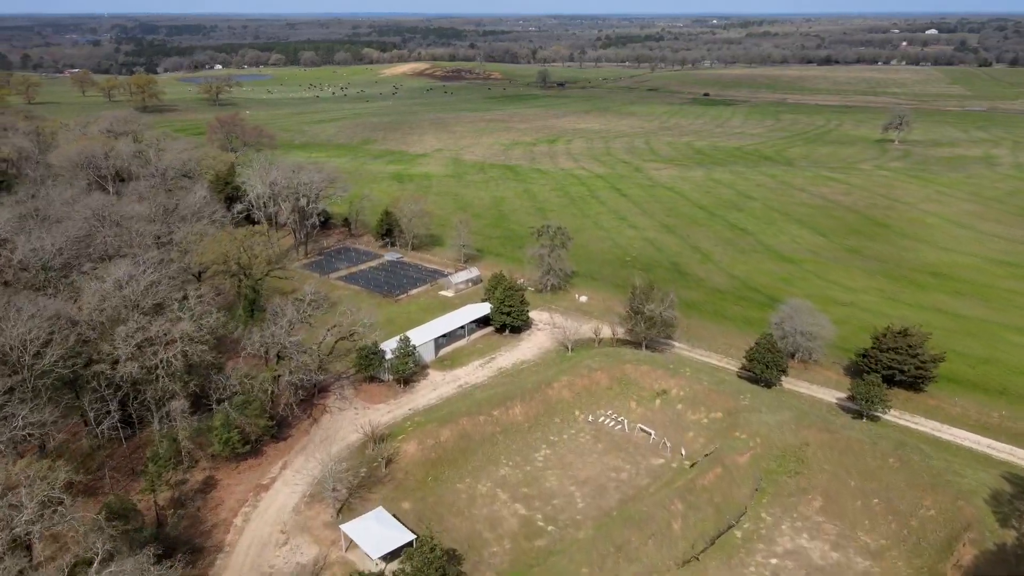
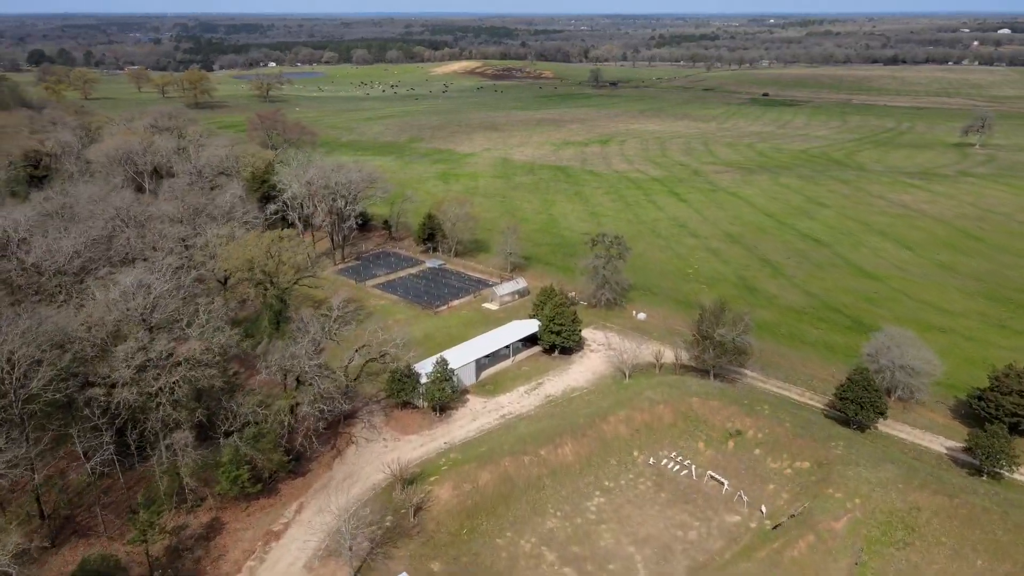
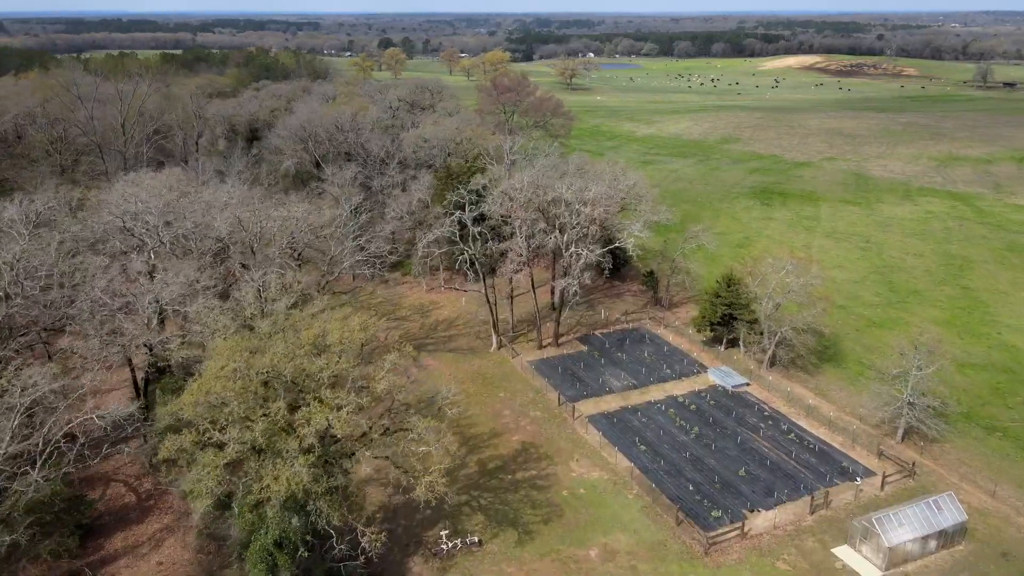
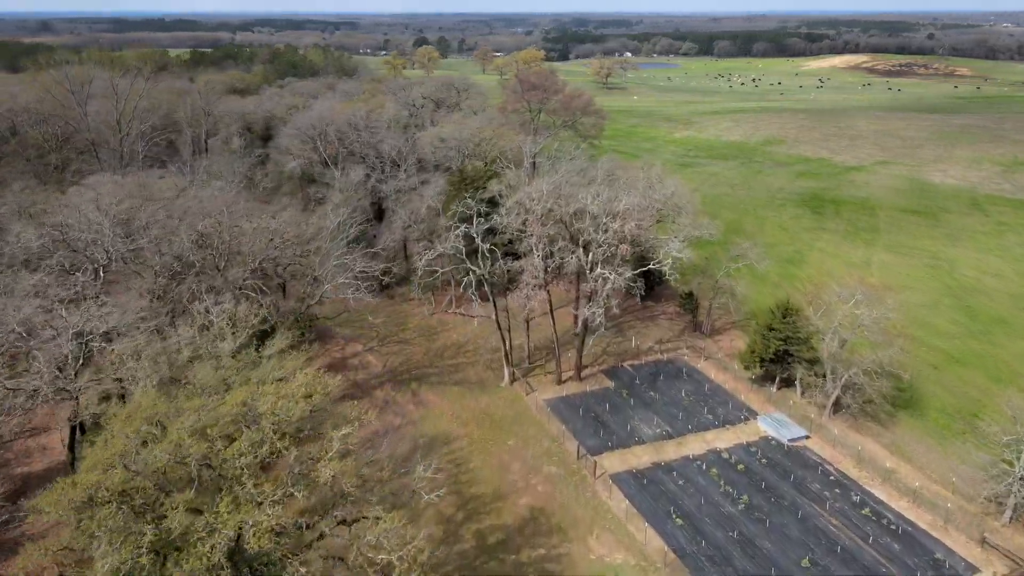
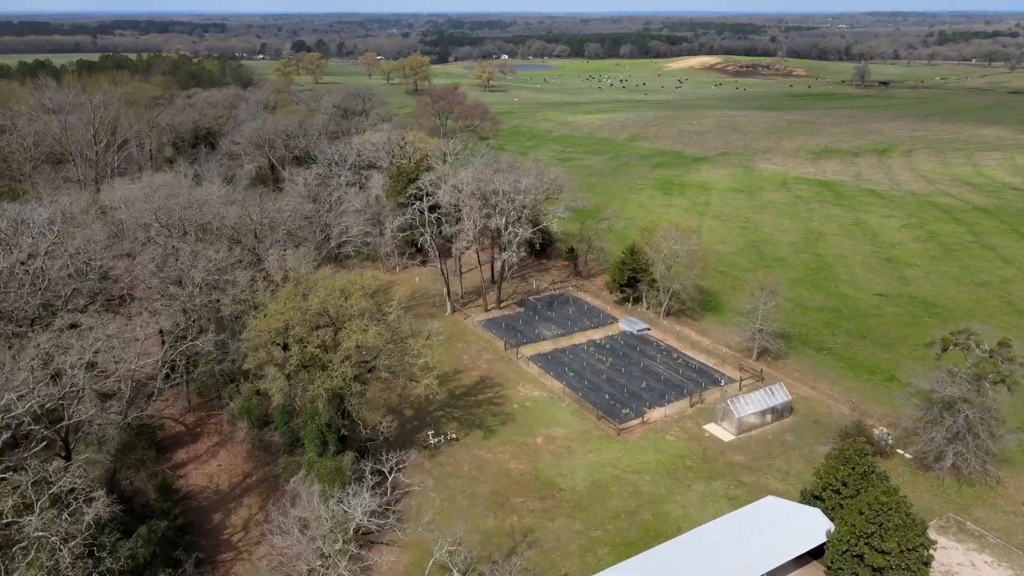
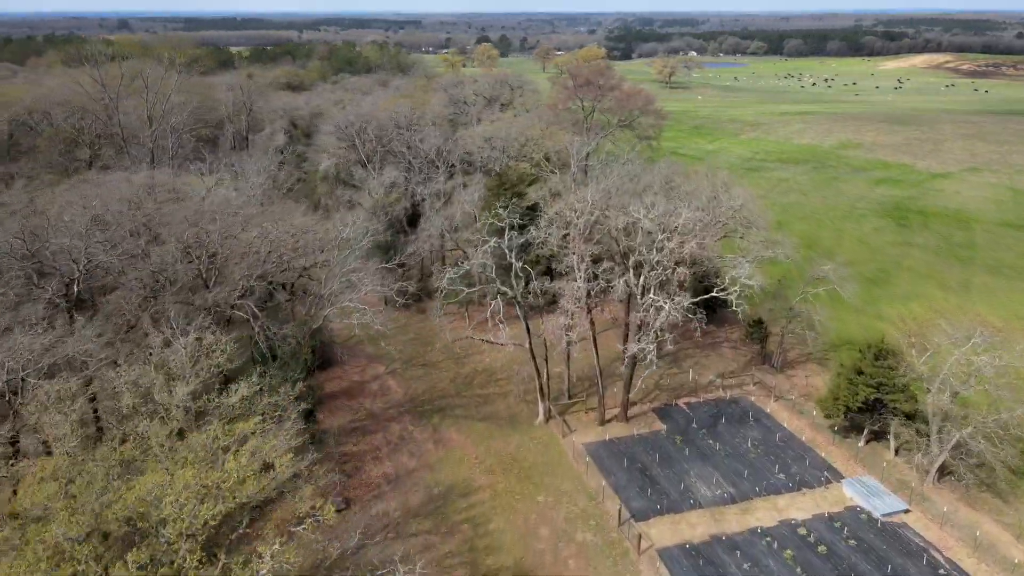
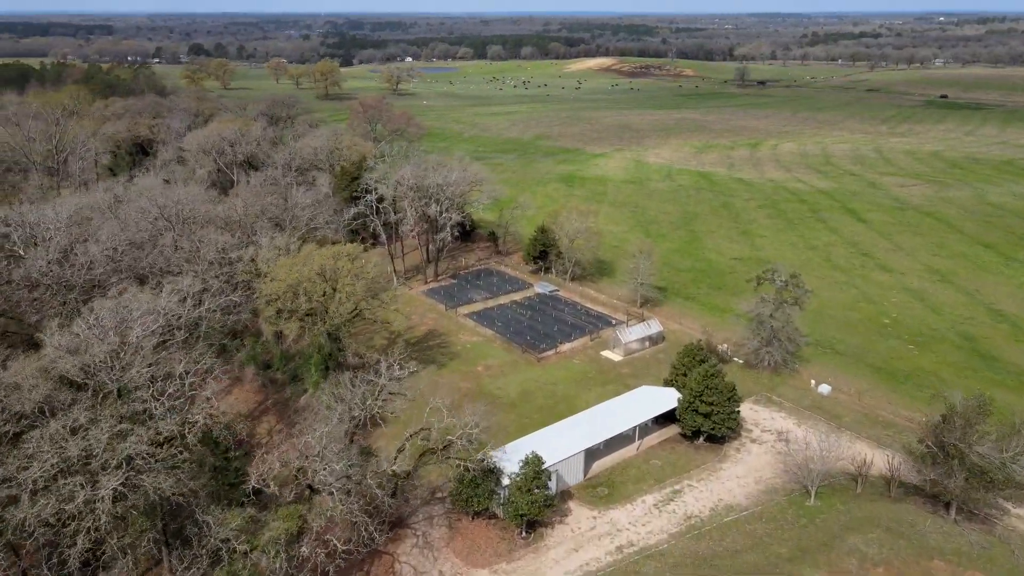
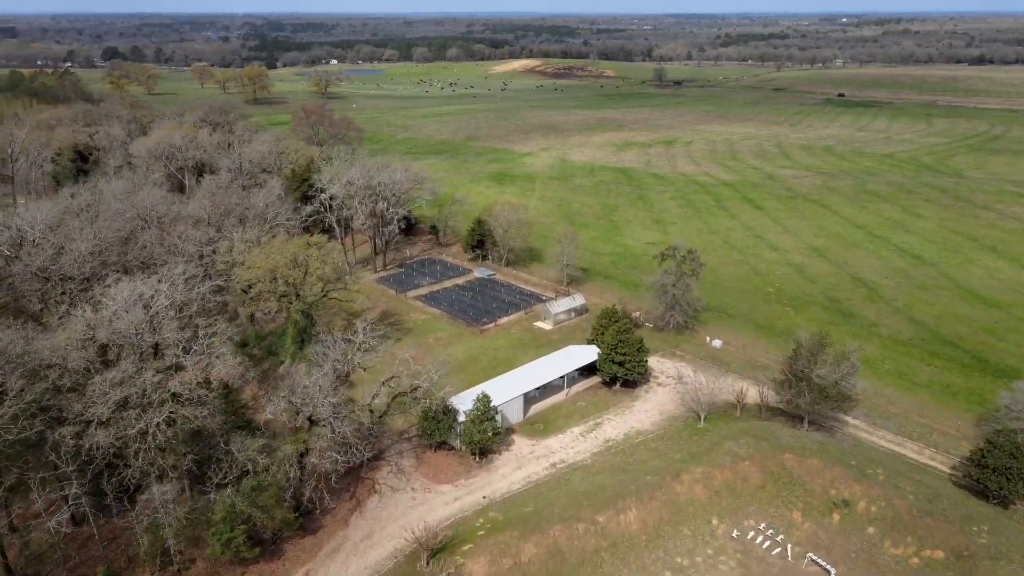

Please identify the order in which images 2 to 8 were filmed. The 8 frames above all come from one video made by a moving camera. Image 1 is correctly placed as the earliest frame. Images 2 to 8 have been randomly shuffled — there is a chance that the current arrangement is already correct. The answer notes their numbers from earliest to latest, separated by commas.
2, 8, 7, 5, 3, 4, 6
